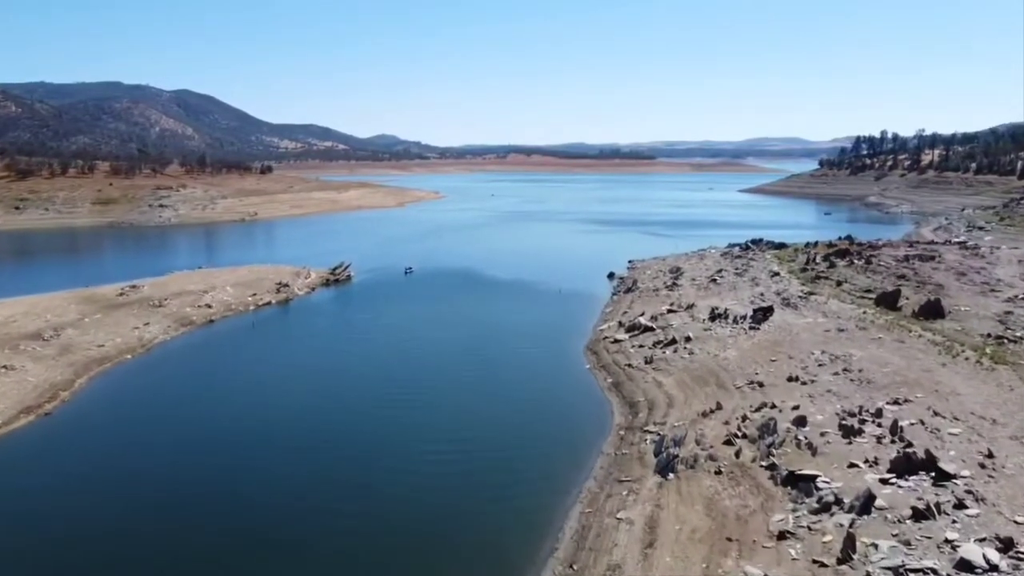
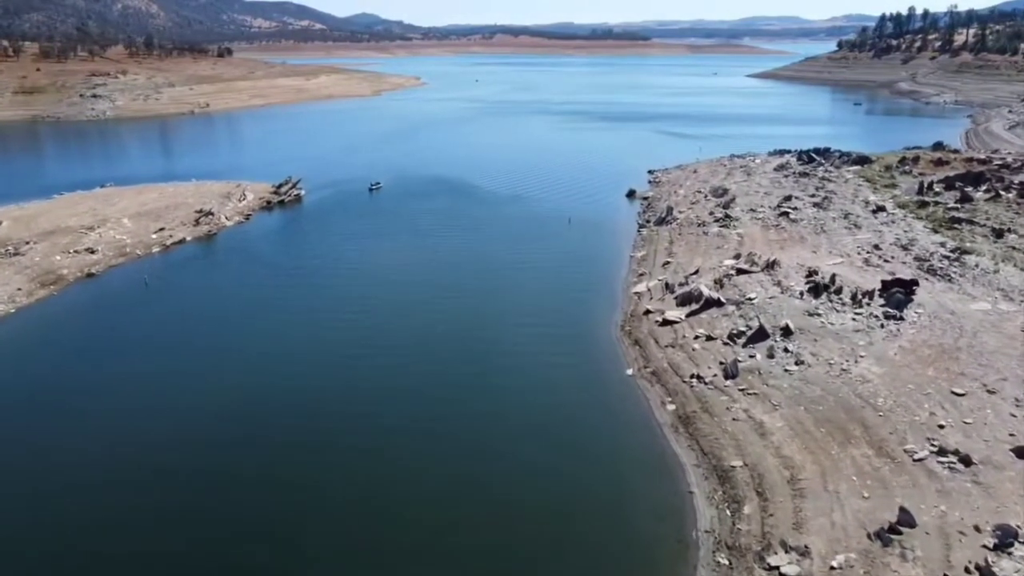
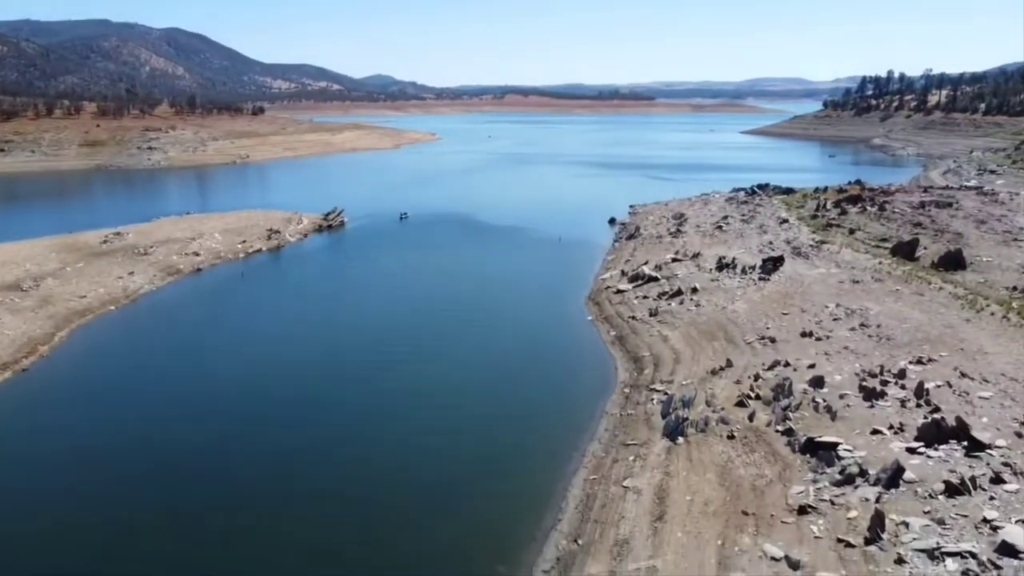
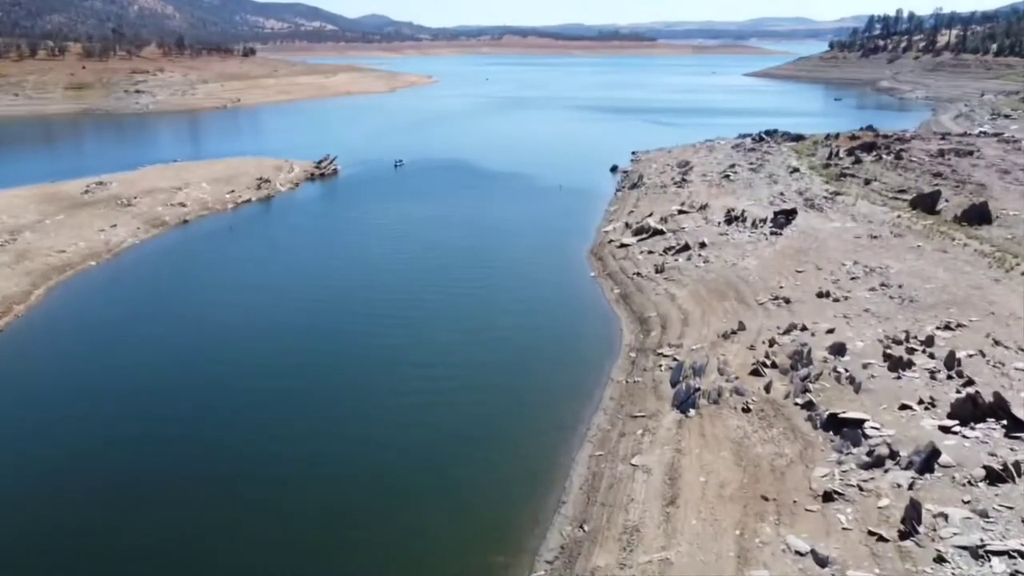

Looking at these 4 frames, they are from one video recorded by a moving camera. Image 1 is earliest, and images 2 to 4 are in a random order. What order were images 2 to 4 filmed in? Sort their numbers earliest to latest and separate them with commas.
3, 4, 2
